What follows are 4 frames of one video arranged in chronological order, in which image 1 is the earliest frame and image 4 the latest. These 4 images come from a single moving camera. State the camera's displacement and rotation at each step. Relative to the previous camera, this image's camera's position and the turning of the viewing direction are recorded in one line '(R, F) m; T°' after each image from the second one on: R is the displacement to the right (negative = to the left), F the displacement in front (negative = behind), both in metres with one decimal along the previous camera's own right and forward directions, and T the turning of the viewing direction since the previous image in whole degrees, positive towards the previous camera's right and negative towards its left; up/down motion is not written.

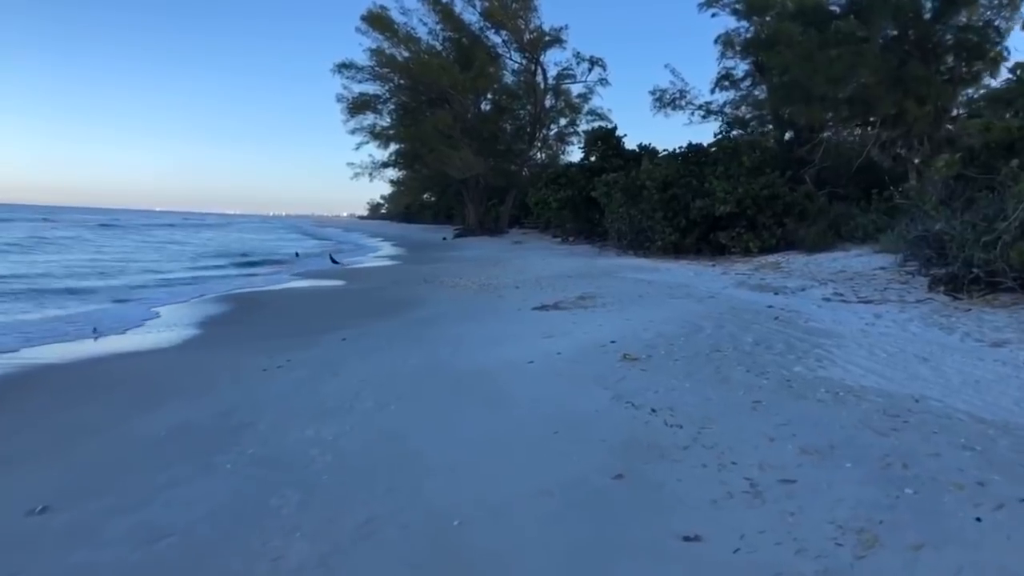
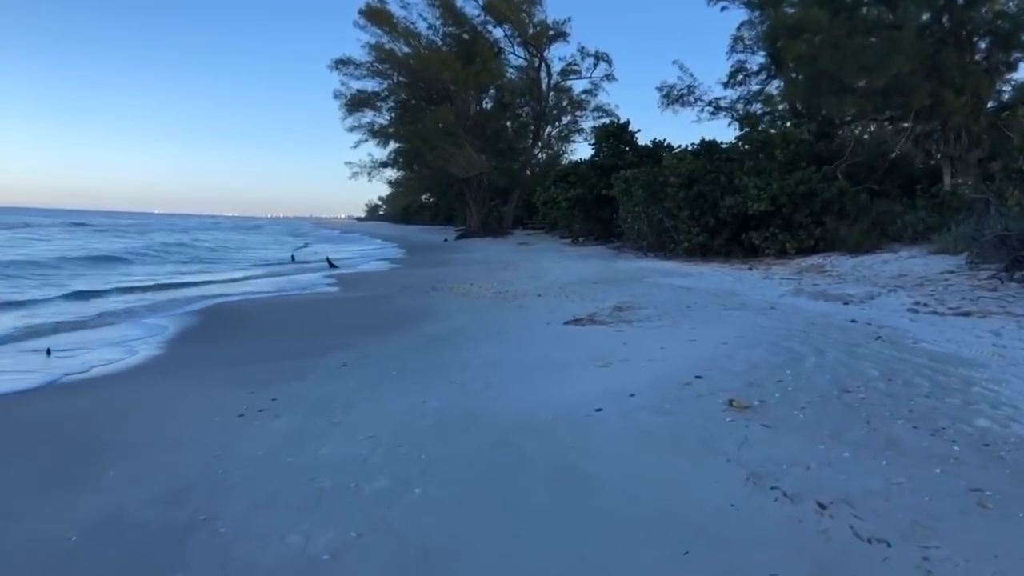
(-0.3, +1.4) m; 0°
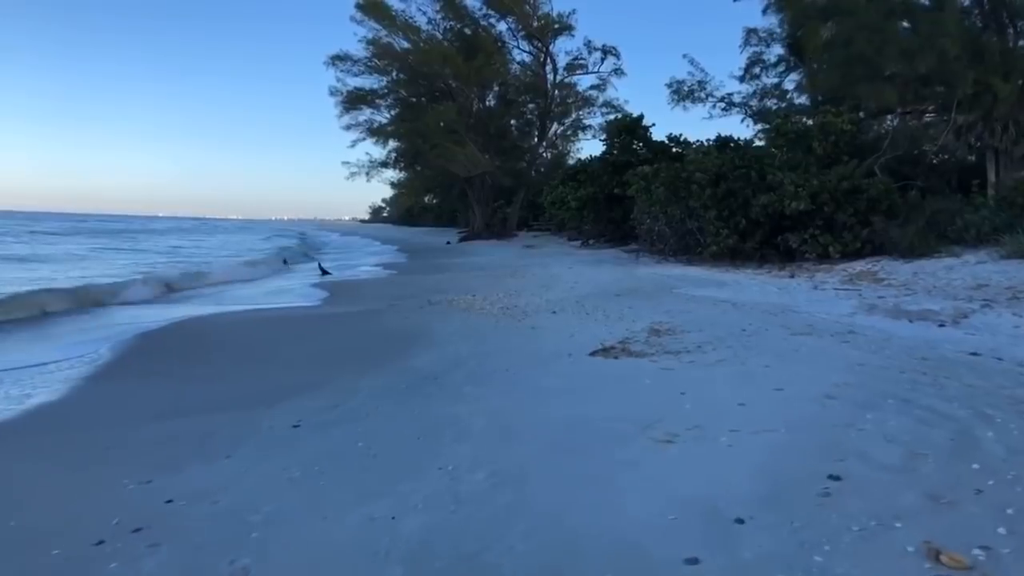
(-0.1, +1.8) m; 0°
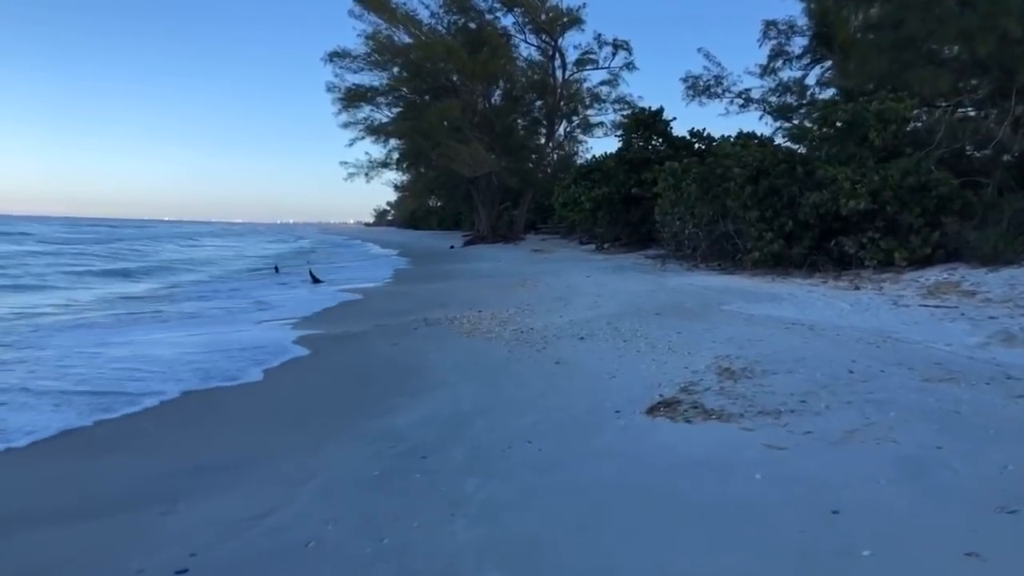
(-0.1, +1.9) m; 0°
